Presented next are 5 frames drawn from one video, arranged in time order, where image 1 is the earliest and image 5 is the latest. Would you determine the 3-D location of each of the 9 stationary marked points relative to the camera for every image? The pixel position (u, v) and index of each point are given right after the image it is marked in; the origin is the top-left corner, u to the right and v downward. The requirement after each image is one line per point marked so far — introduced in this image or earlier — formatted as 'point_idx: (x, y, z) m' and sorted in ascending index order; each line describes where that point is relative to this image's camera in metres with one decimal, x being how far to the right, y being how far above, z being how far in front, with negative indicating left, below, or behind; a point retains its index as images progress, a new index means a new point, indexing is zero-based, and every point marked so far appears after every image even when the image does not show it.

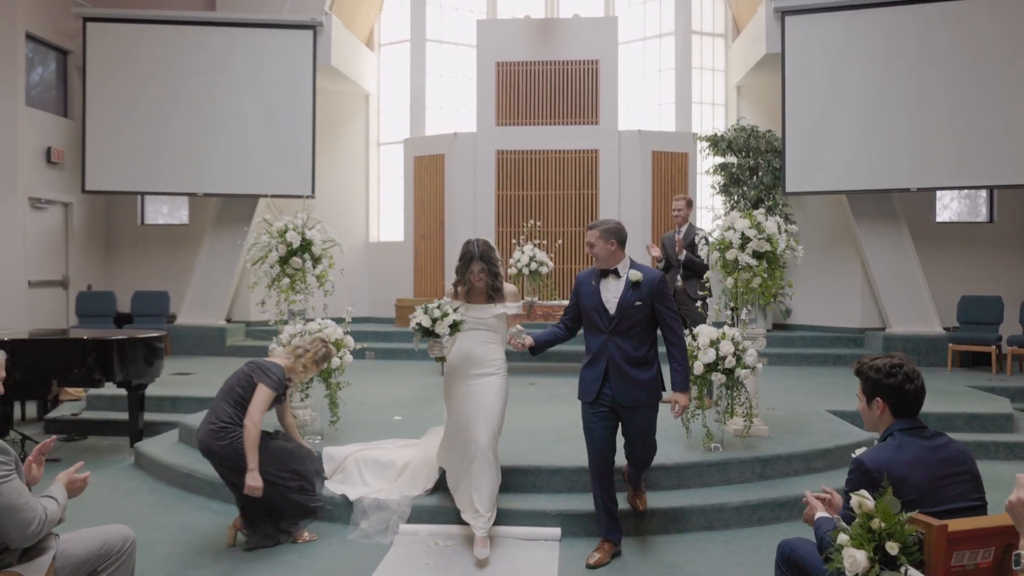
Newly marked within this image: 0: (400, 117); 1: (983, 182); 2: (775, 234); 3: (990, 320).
0: (-1.7, +2.7, +12.9) m
1: (+5.4, +1.2, +9.3) m
2: (+1.7, +0.4, +5.4) m
3: (+5.4, -0.4, +9.3) m
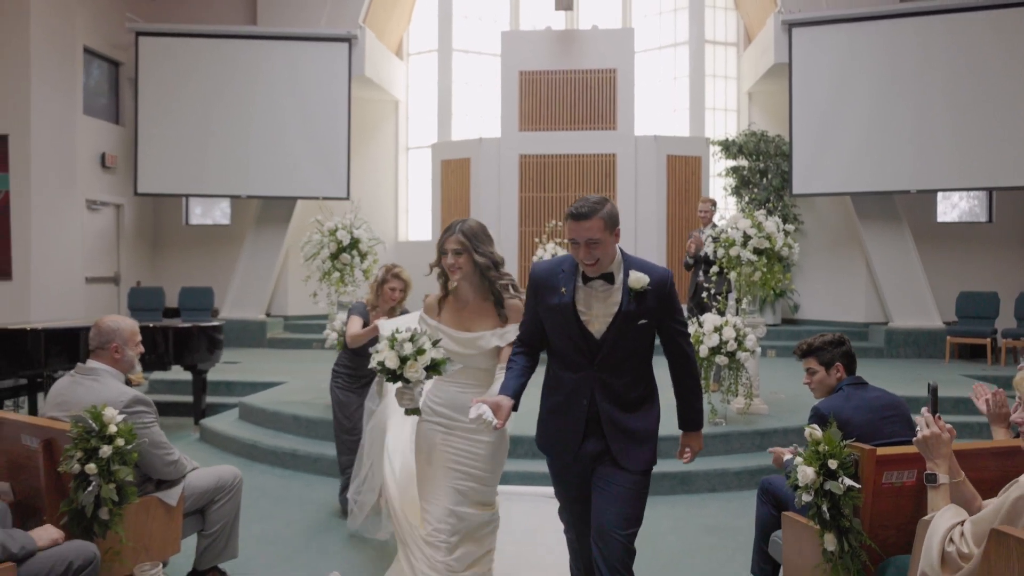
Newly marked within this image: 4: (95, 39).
0: (-1.4, +2.7, +13.6) m
1: (+5.7, +1.2, +9.9) m
2: (+1.9, +0.4, +6.0) m
3: (+5.7, -0.3, +9.8) m
4: (-5.7, +3.4, +11.3) m
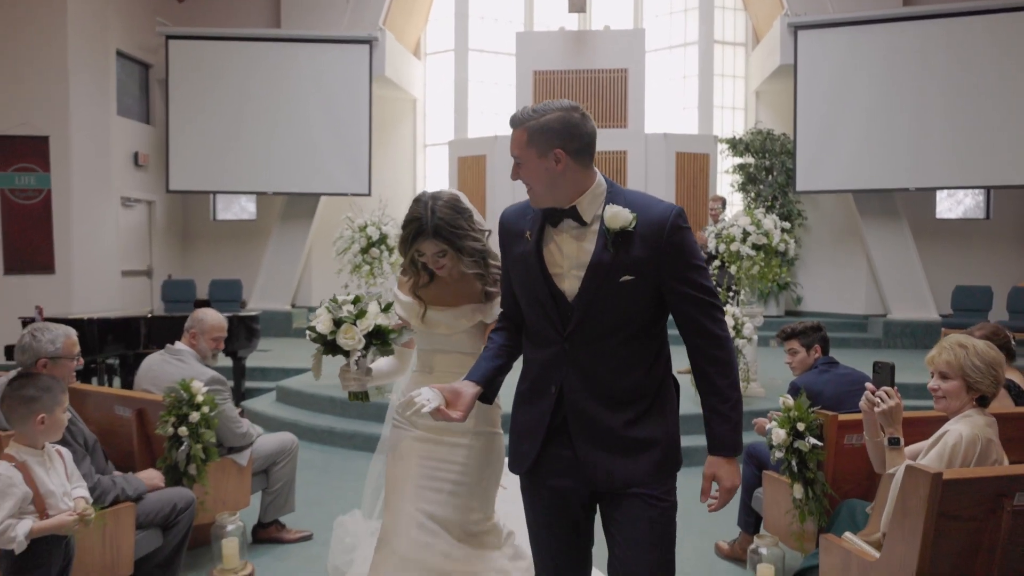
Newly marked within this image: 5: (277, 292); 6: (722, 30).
0: (-1.1, +2.9, +14.1) m
1: (+5.9, +1.3, +10.3) m
2: (+2.1, +0.5, +6.5) m
3: (+5.9, -0.2, +10.3) m
4: (-5.5, +3.5, +11.8) m
5: (-3.5, -0.1, +12.3) m
6: (+3.4, +4.3, +13.5) m
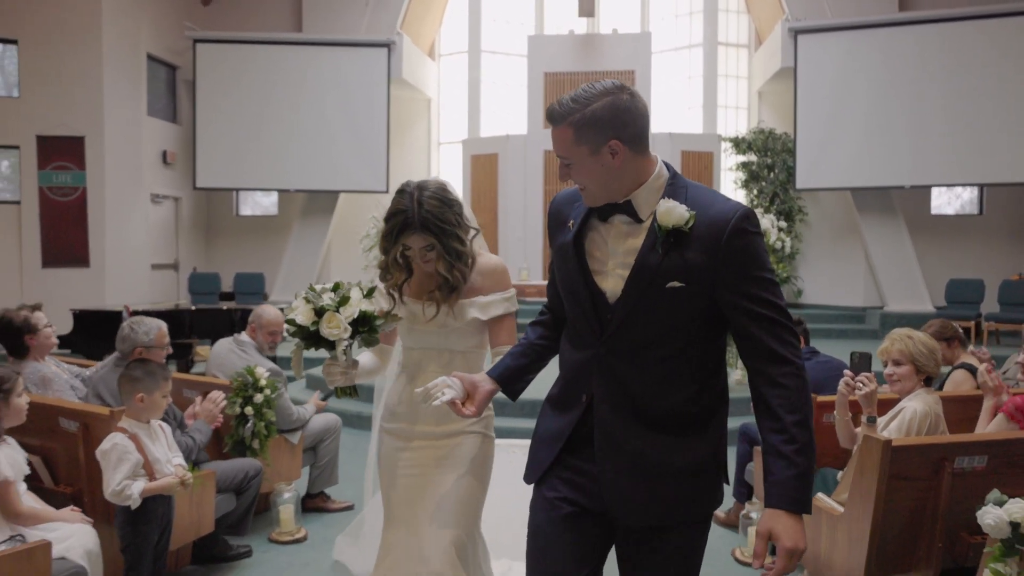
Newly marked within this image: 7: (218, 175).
0: (-0.9, +3.0, +14.6) m
1: (+6.0, +1.4, +10.7) m
2: (+2.2, +0.5, +7.0) m
3: (+6.0, -0.2, +10.7) m
4: (-5.3, +3.6, +12.3) m
5: (-3.4, 0.0, +12.8) m
6: (+3.6, +4.4, +14.0) m
7: (-4.4, +1.7, +12.4) m
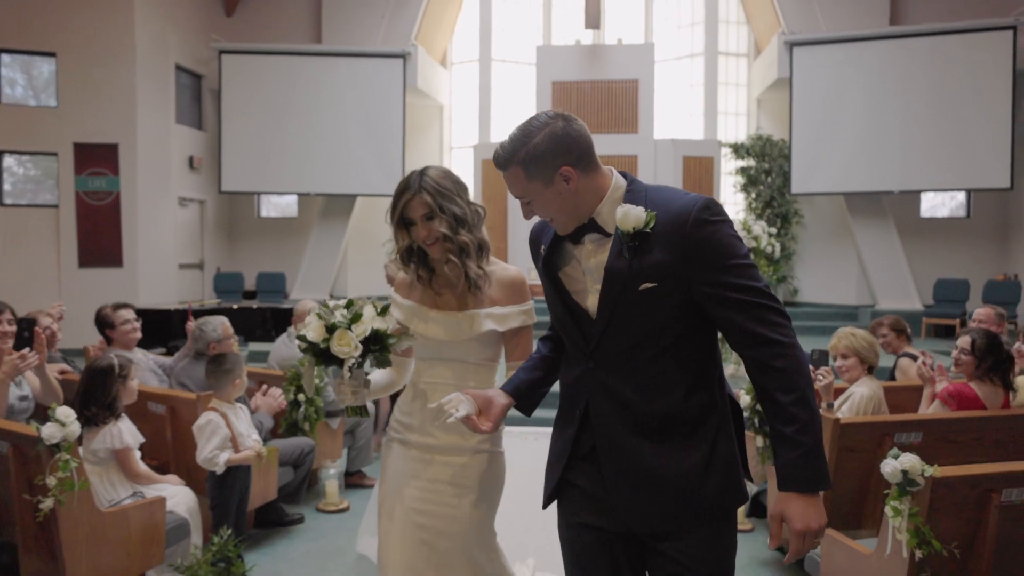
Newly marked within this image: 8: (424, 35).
0: (-0.8, +3.0, +15.2) m
1: (+6.2, +1.4, +11.3) m
2: (+2.3, +0.5, +7.6) m
3: (+6.1, -0.2, +11.3) m
4: (-5.2, +3.6, +13.0) m
5: (-3.2, +0.1, +13.5) m
6: (+3.8, +4.4, +14.5) m
7: (-4.3, +1.7, +13.0) m
8: (-1.5, +4.3, +13.9) m
